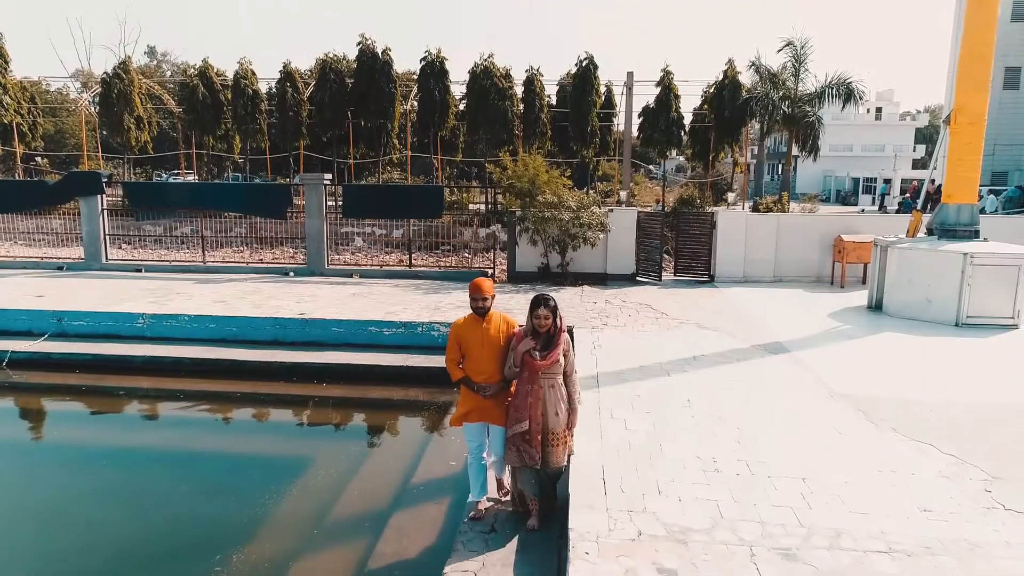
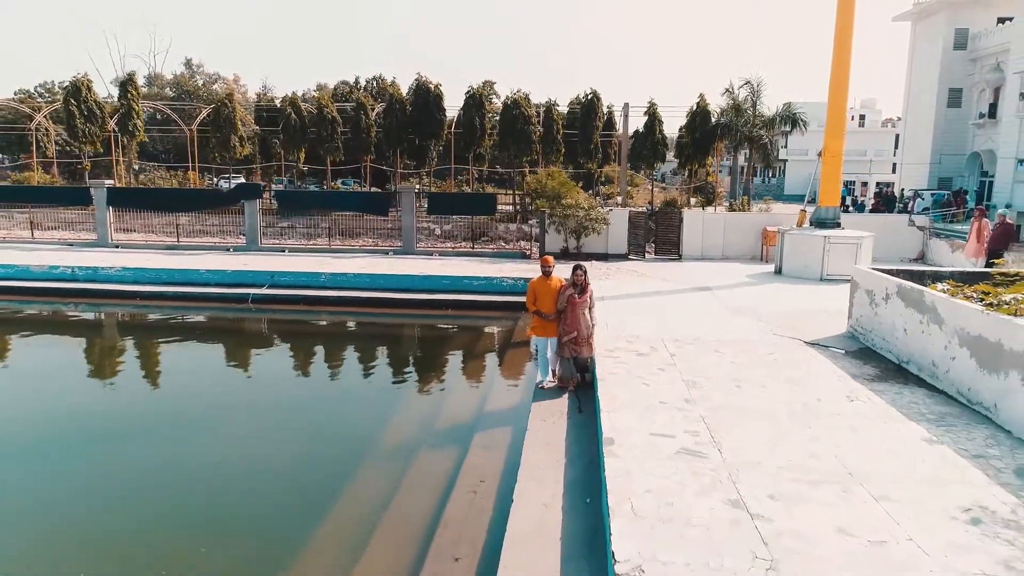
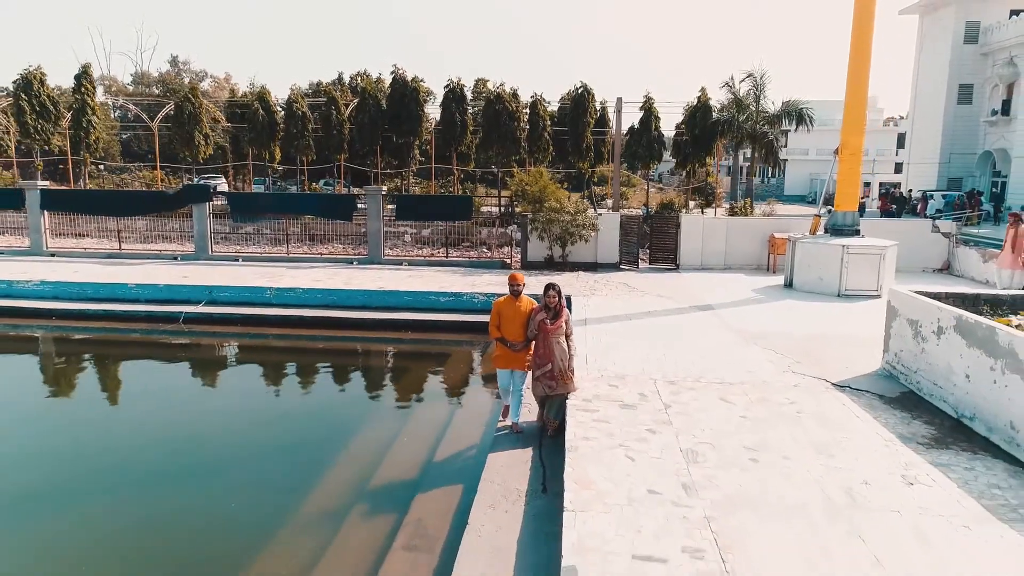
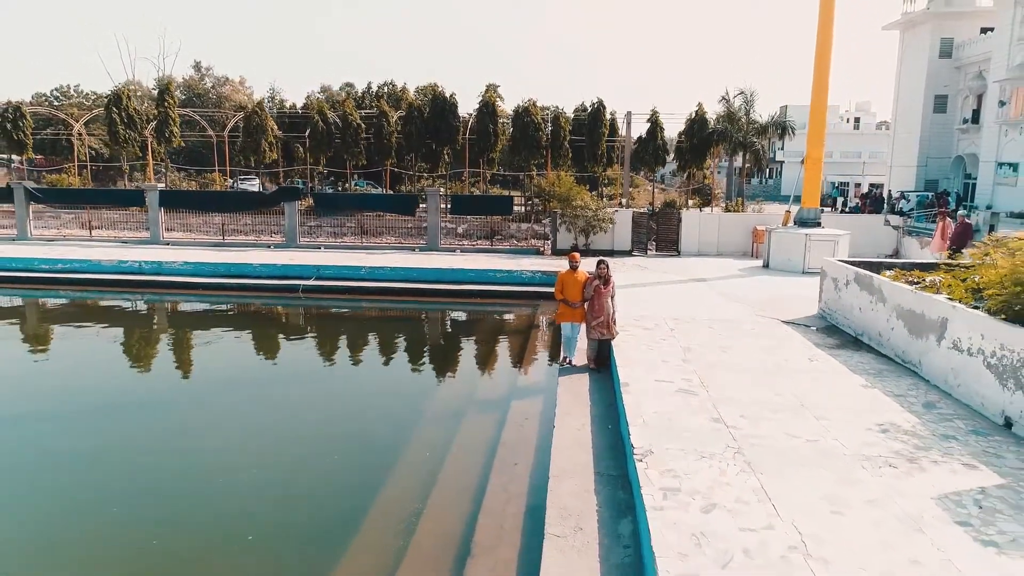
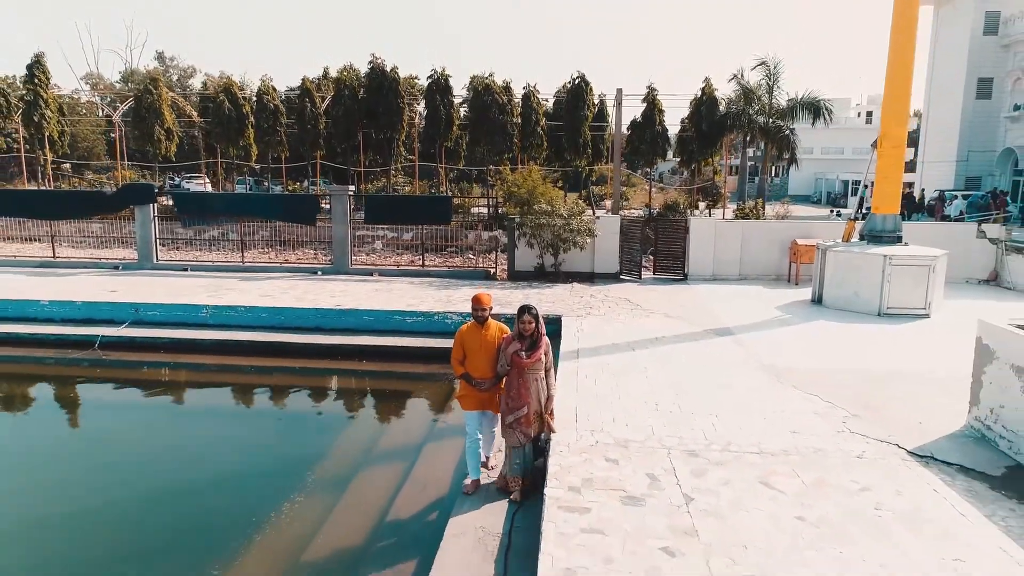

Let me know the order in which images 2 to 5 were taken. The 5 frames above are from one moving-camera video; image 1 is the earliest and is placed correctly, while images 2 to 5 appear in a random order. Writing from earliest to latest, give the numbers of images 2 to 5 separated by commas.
5, 3, 2, 4
